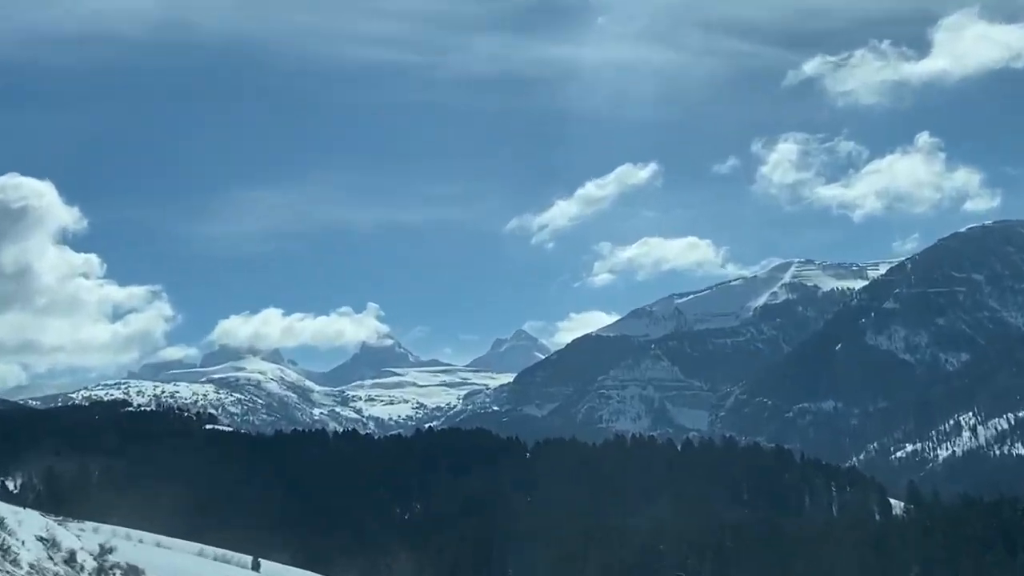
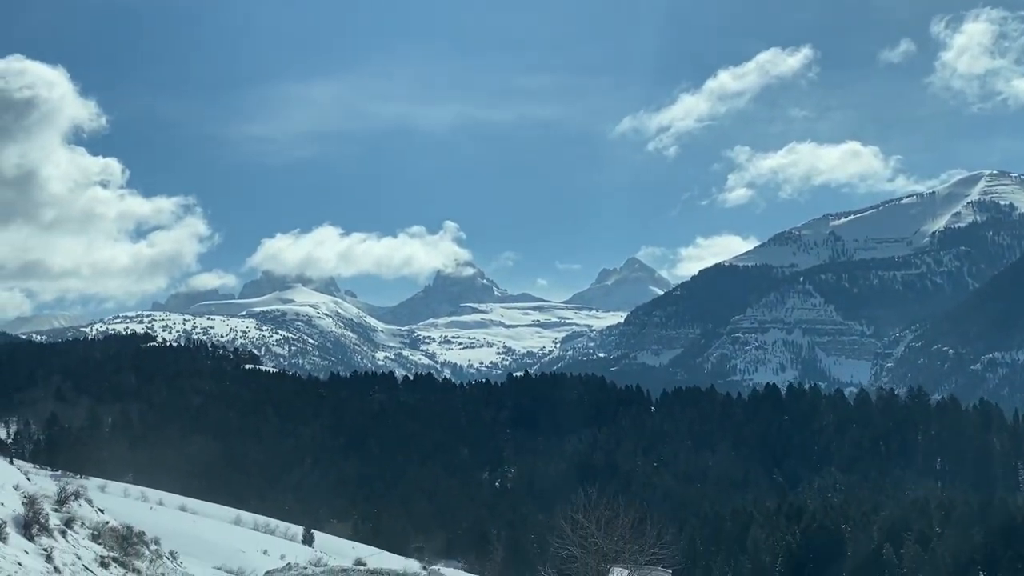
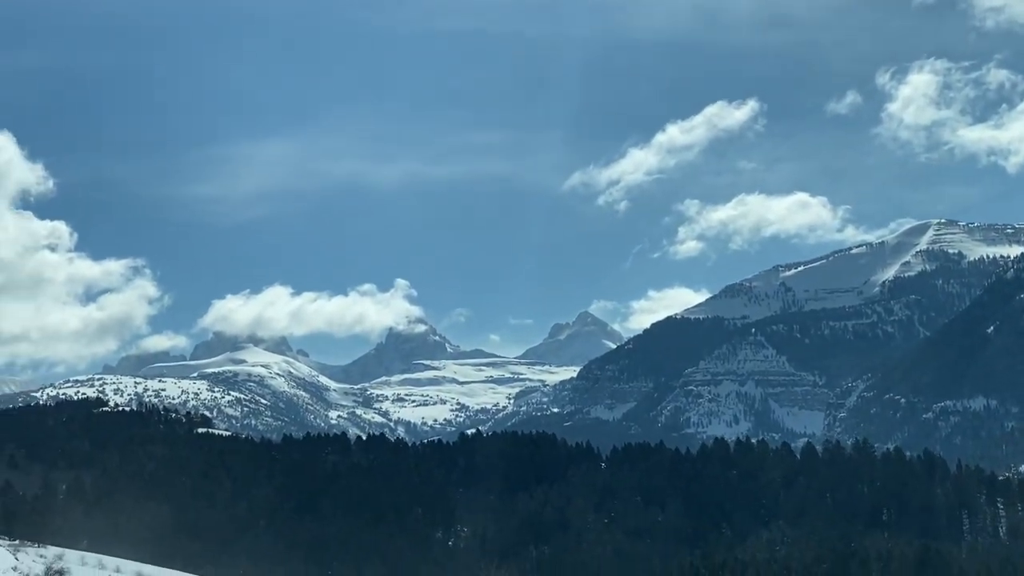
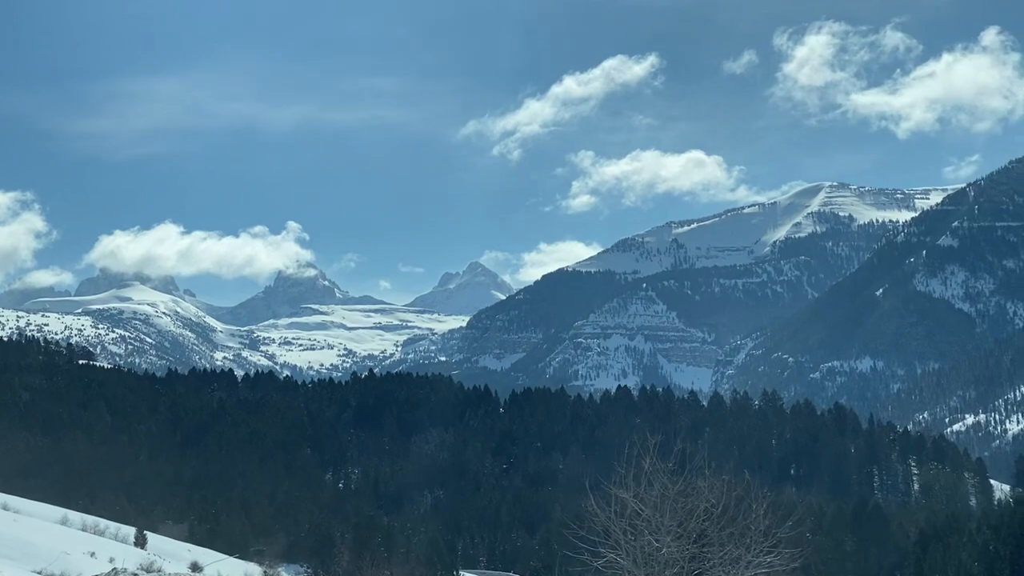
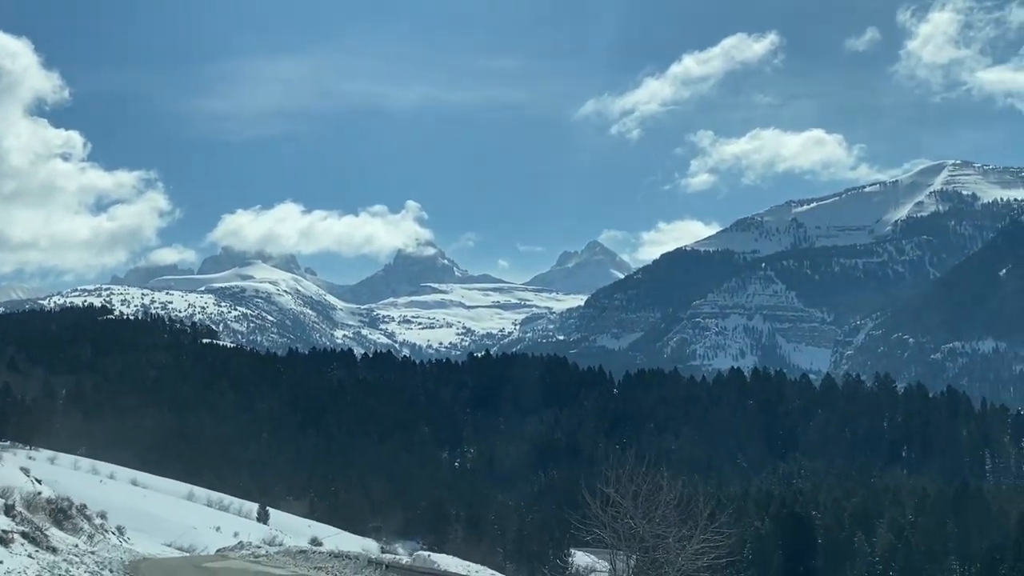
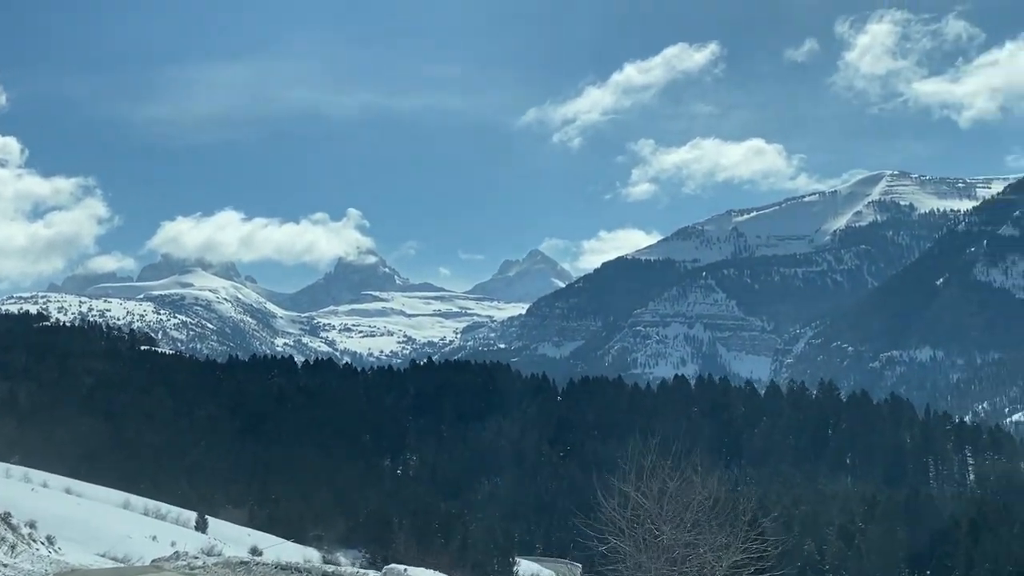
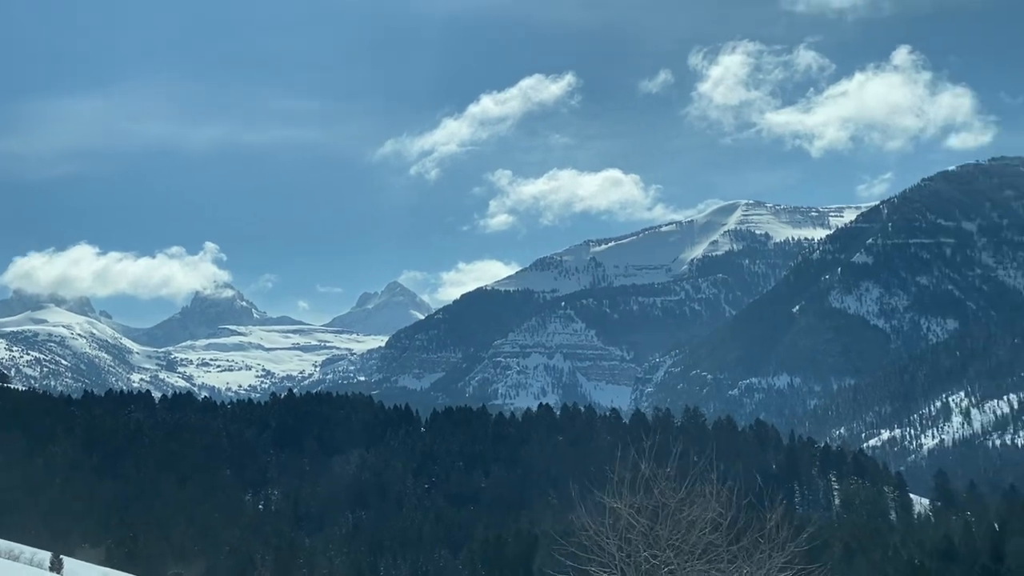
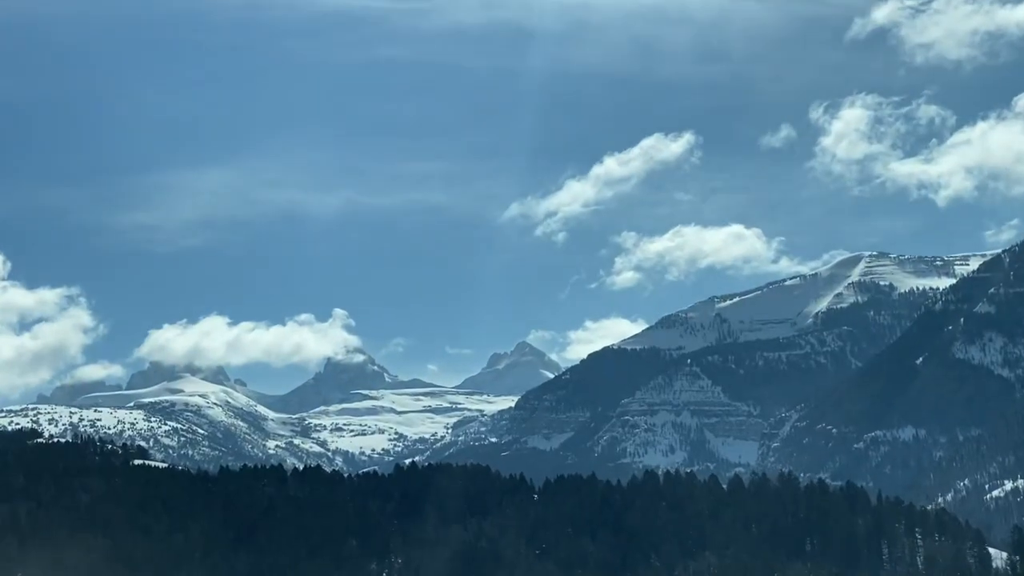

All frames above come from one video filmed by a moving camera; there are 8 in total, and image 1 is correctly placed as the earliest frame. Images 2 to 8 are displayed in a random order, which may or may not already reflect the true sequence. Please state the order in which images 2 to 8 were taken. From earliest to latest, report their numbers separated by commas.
8, 3, 2, 5, 6, 4, 7
